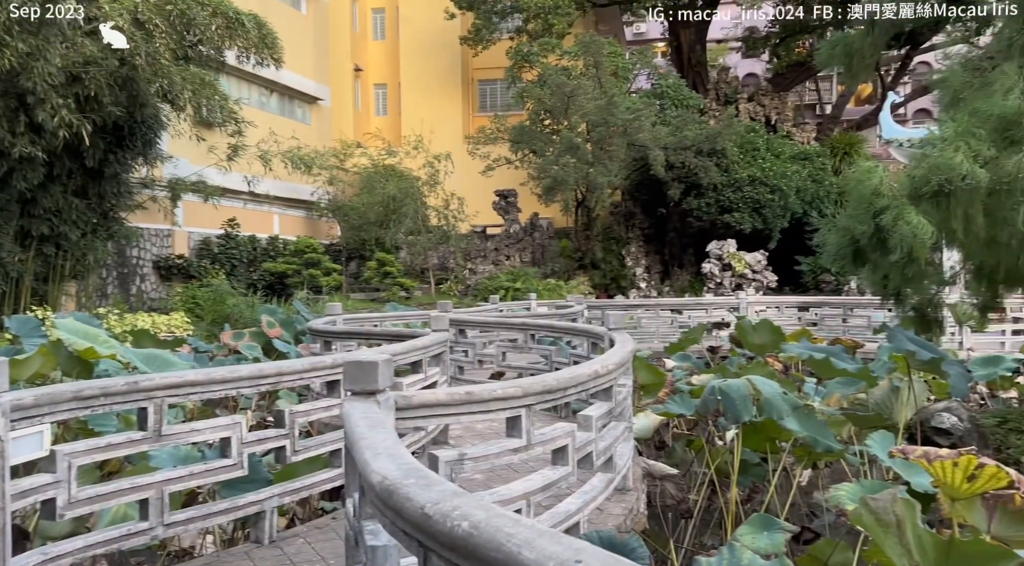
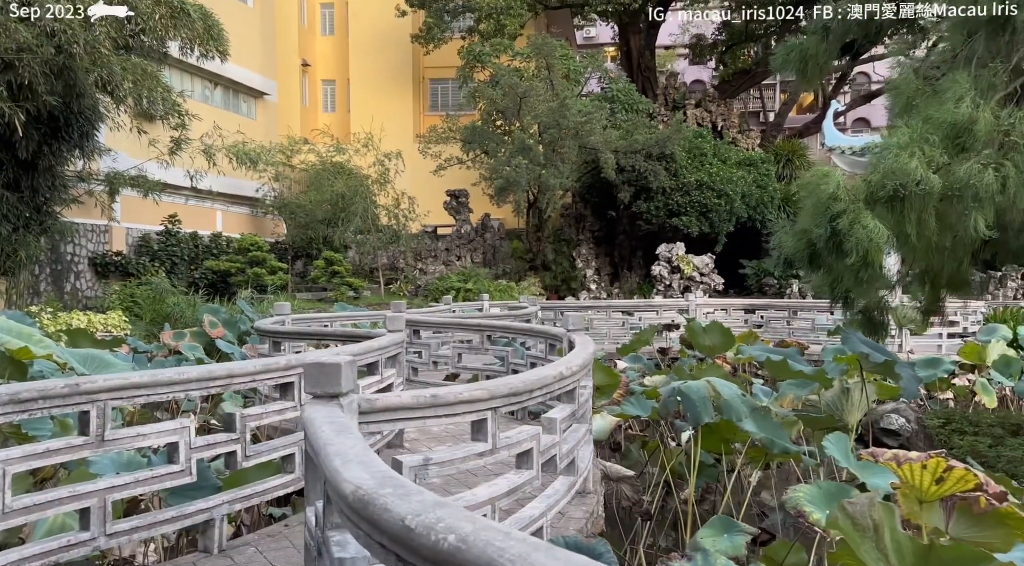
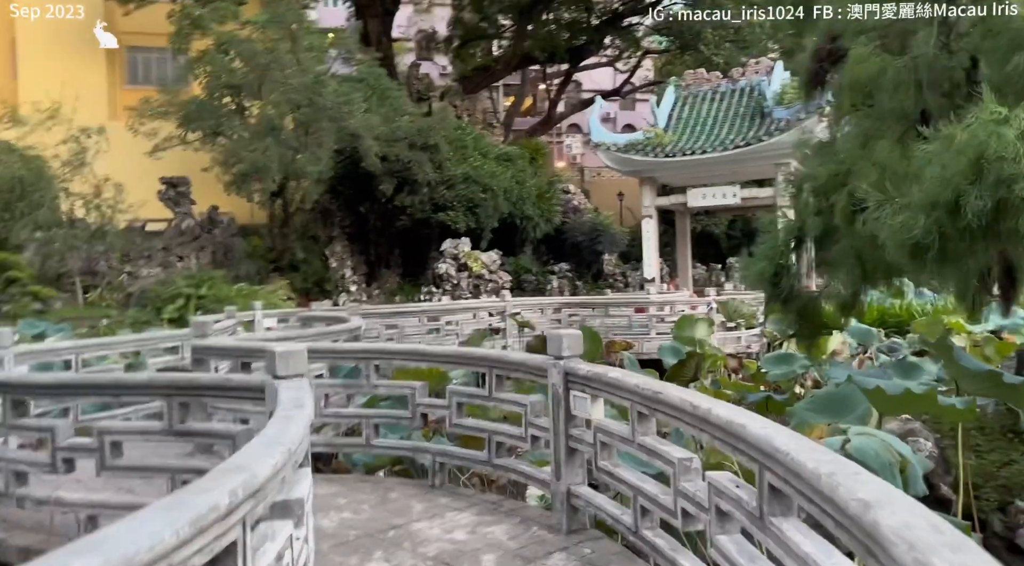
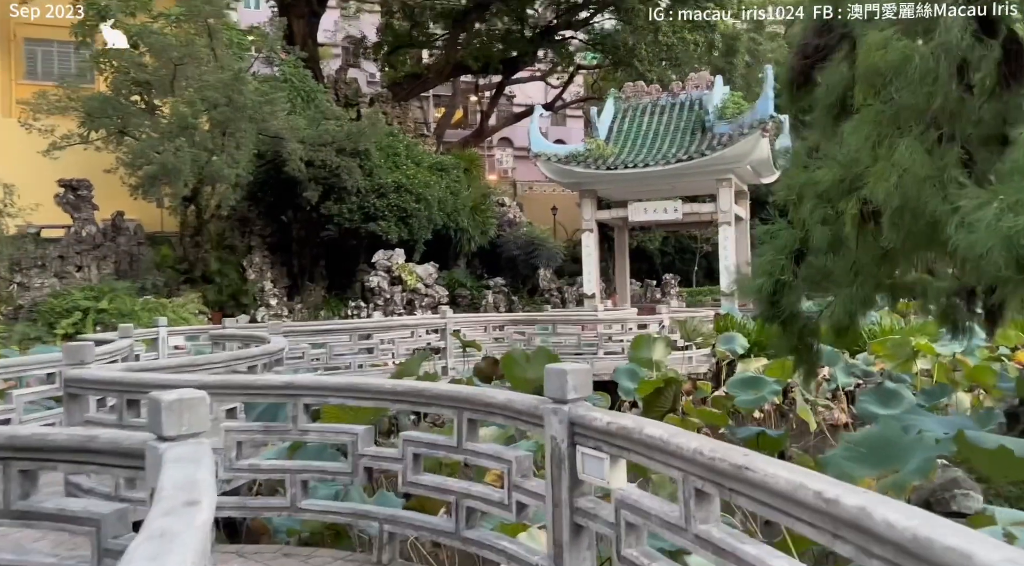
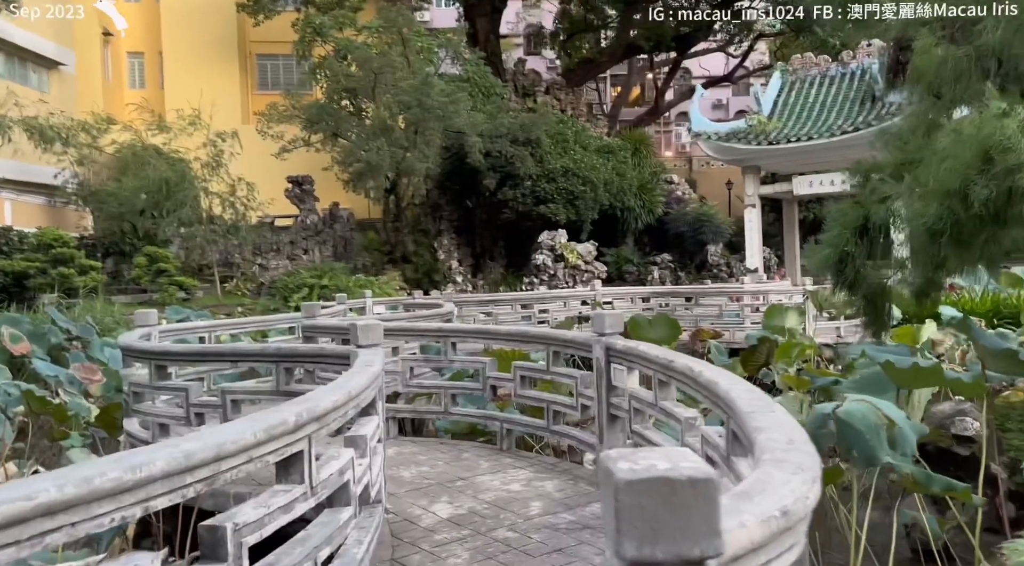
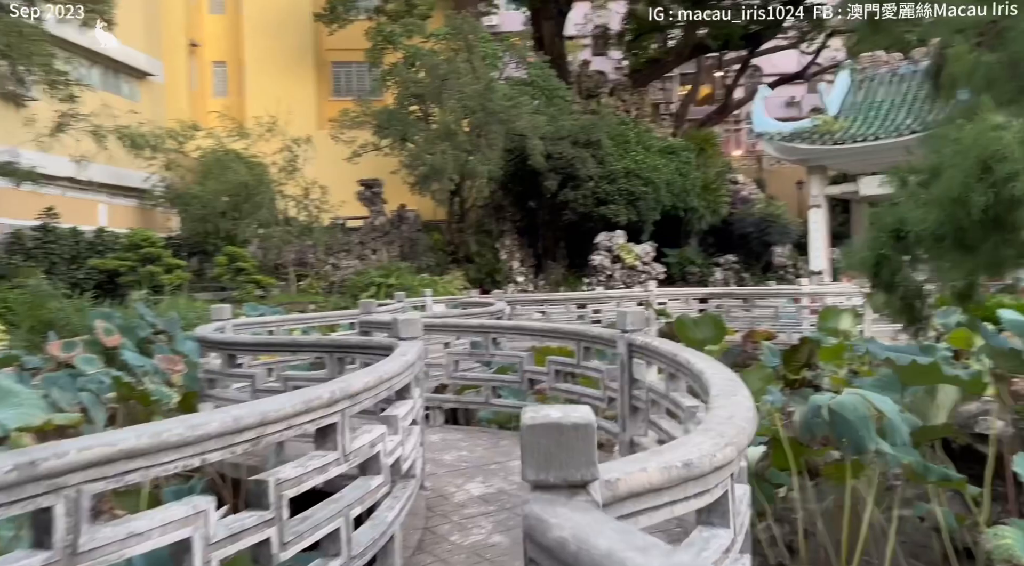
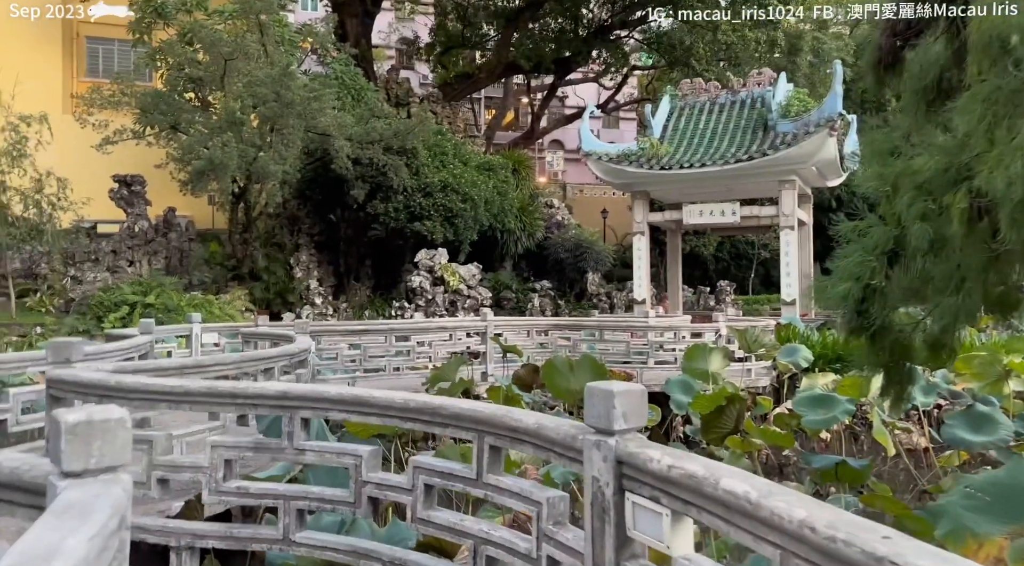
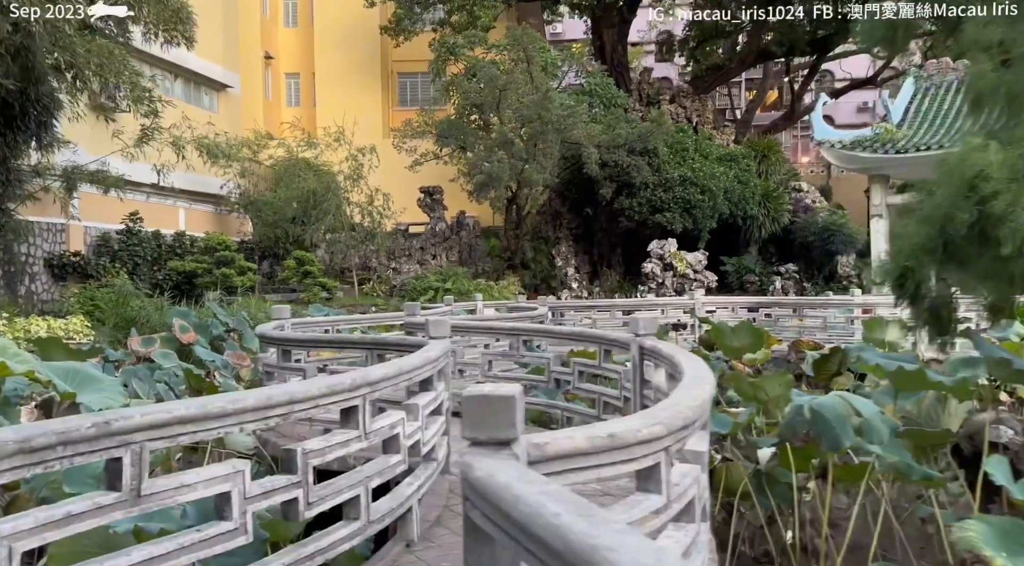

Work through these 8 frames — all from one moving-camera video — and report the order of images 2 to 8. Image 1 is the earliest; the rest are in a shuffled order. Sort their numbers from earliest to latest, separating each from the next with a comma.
2, 8, 6, 5, 3, 4, 7
